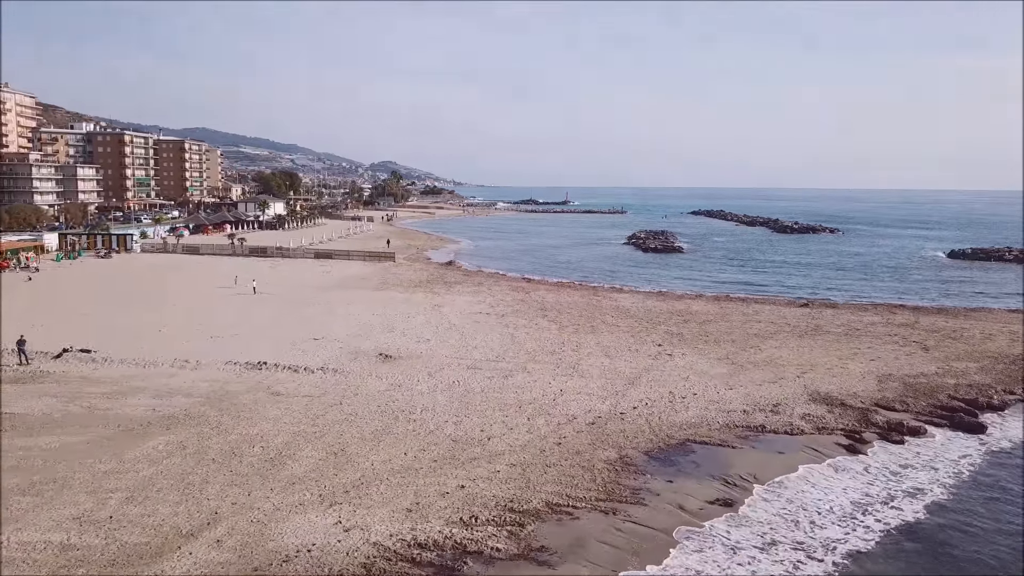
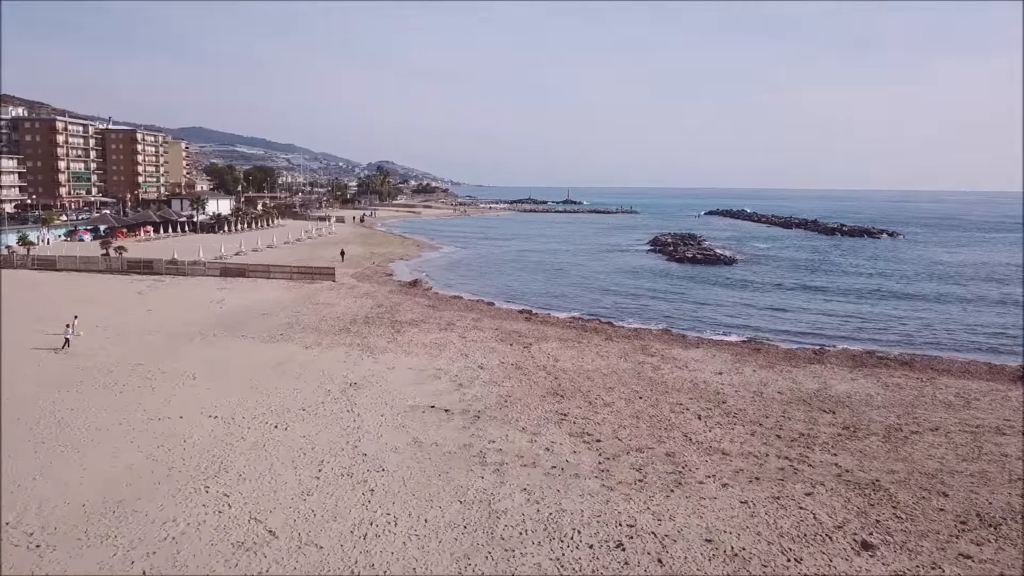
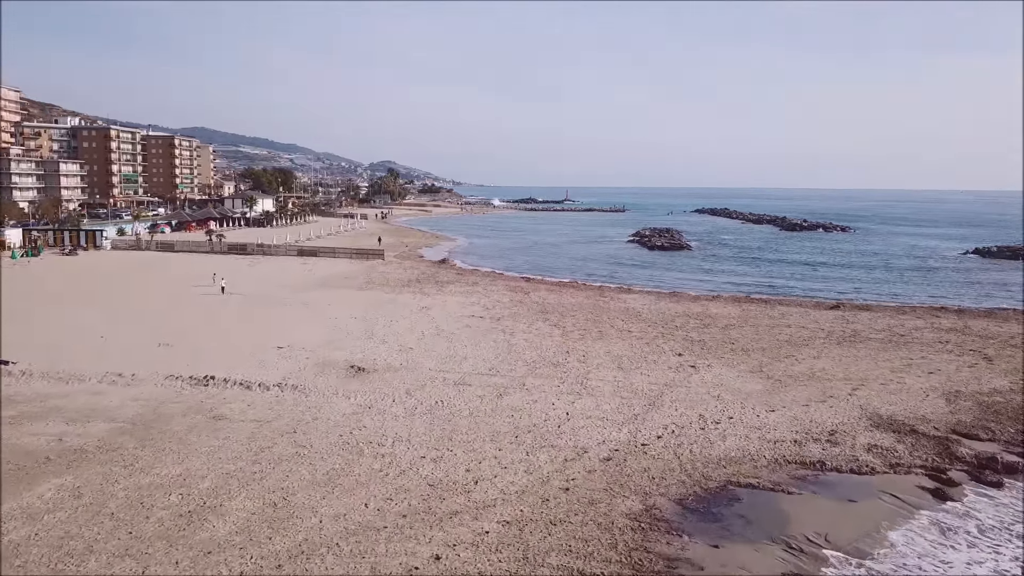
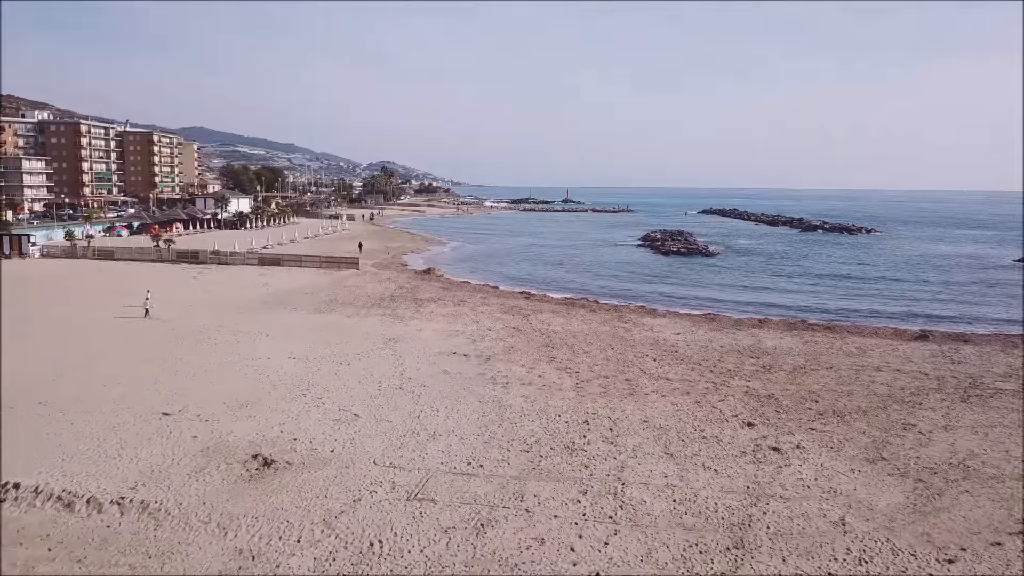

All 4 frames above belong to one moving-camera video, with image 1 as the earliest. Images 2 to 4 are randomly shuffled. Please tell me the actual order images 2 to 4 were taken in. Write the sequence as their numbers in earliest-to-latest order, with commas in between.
3, 4, 2
